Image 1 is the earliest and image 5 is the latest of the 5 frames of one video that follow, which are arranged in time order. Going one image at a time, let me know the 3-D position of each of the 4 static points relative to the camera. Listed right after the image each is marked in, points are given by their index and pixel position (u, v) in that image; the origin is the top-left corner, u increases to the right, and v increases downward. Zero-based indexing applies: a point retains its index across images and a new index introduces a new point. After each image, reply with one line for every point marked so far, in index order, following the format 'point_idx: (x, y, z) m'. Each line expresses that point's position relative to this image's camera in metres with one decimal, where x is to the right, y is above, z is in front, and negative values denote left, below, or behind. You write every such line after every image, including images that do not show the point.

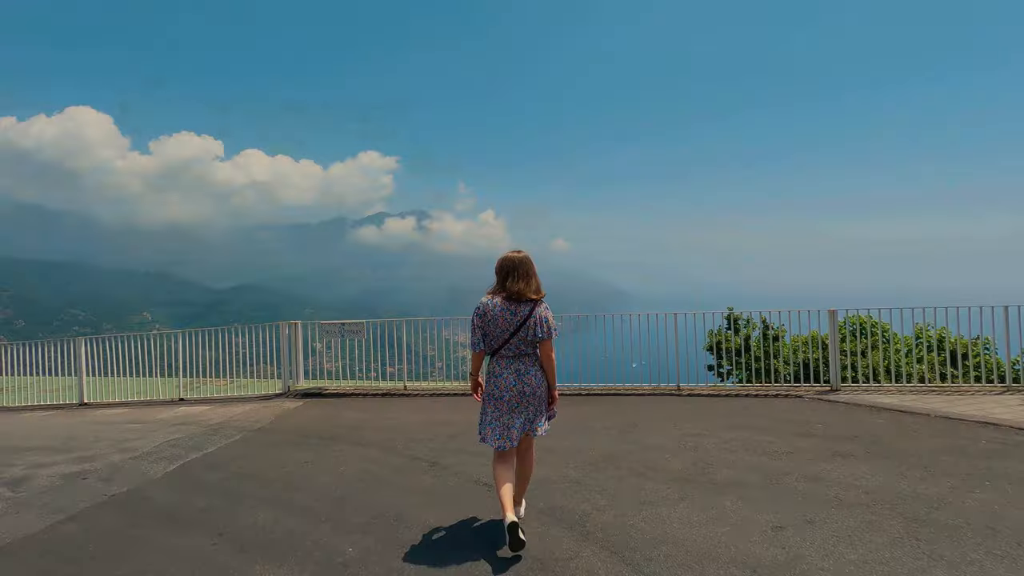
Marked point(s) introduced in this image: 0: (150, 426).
0: (-4.7, -1.8, +6.4) m
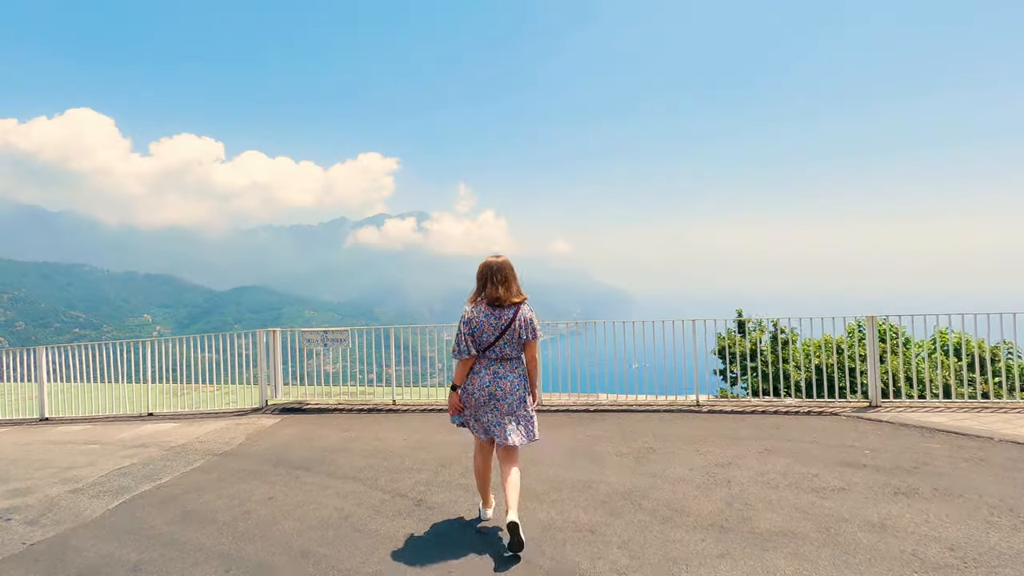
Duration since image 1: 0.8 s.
0: (-4.7, -1.9, +5.7) m
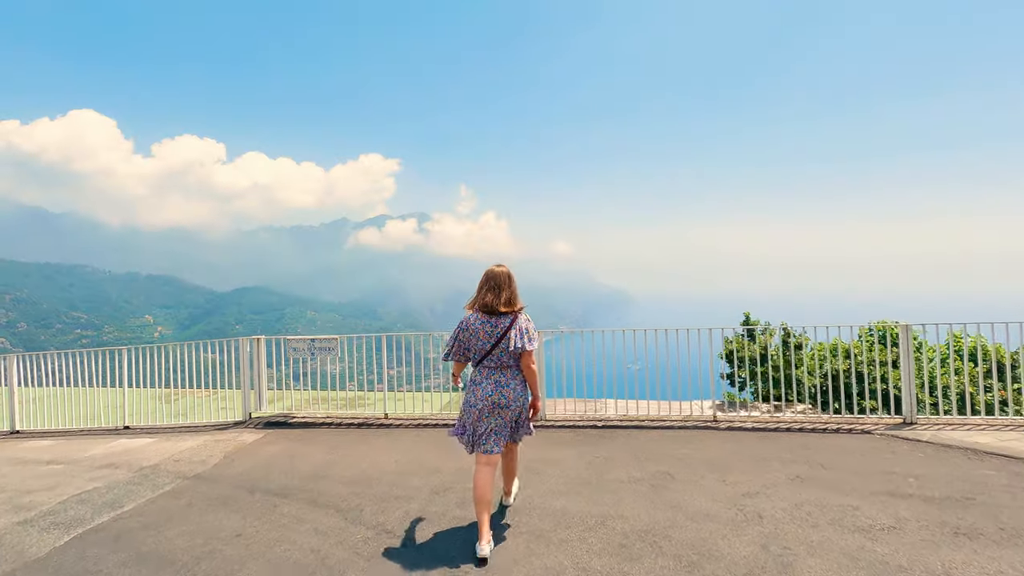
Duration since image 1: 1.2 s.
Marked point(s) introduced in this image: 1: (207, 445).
0: (-4.7, -1.9, +5.2) m
1: (-3.6, -1.9, +5.8) m
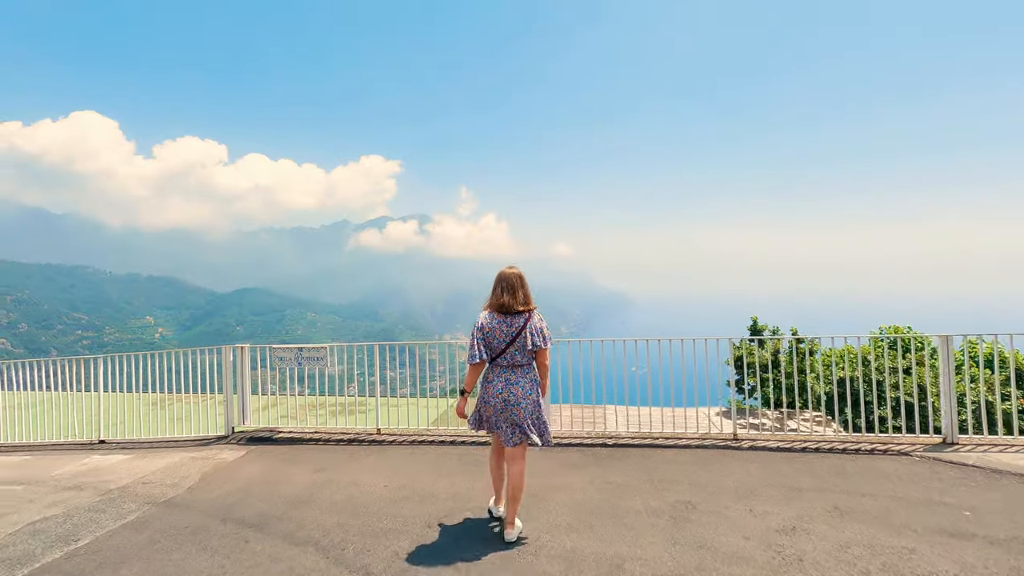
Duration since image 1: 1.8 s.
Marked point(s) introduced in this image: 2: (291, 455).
0: (-4.6, -2.0, +4.7) m
1: (-3.6, -1.9, +5.4) m
2: (-2.4, -1.8, +5.4) m
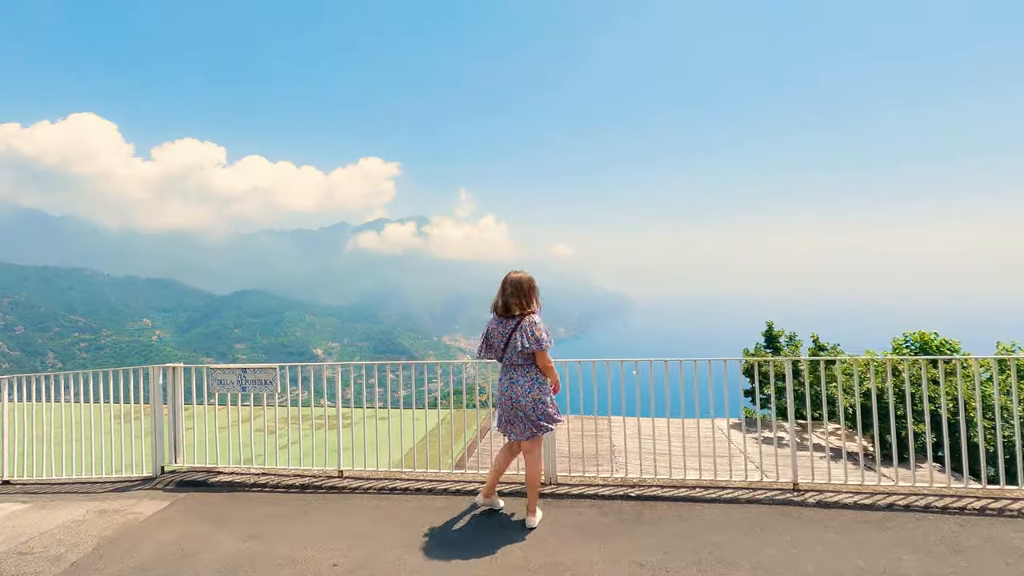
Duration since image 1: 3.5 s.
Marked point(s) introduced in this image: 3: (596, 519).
0: (-4.7, -2.0, +3.6) m
1: (-3.6, -2.0, +4.2) m
2: (-2.5, -1.9, +4.2) m
3: (+0.6, -1.7, +3.8) m
